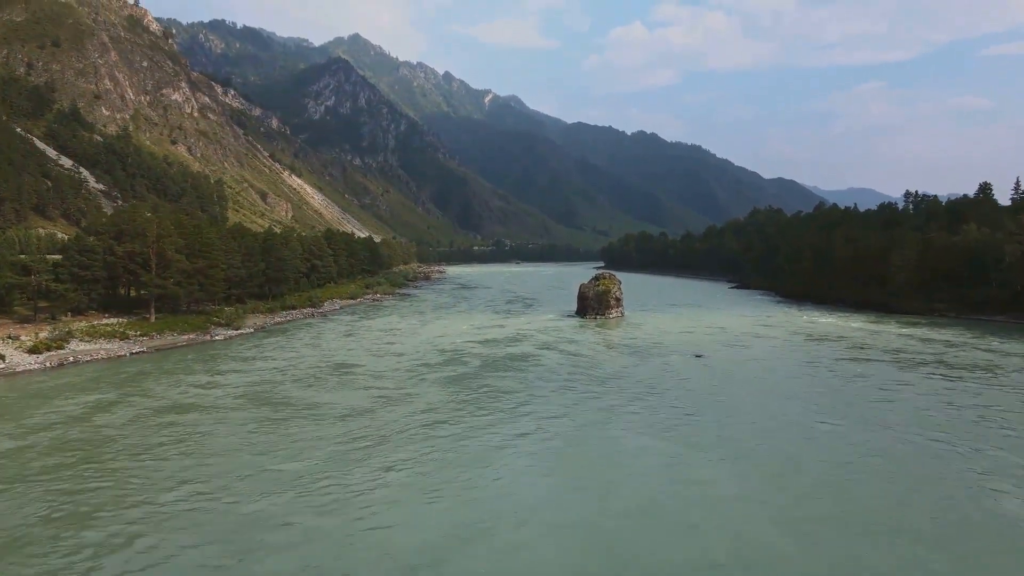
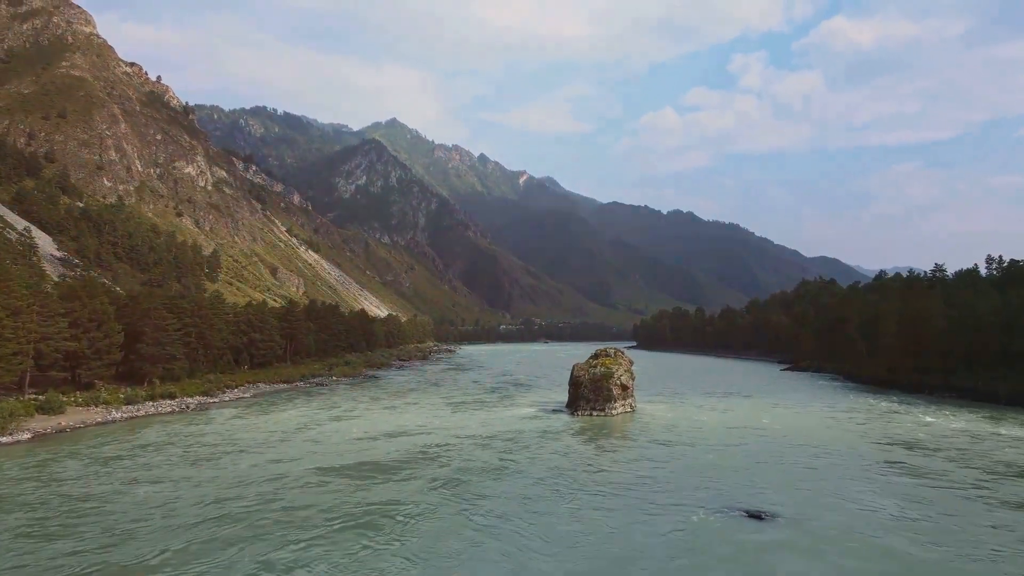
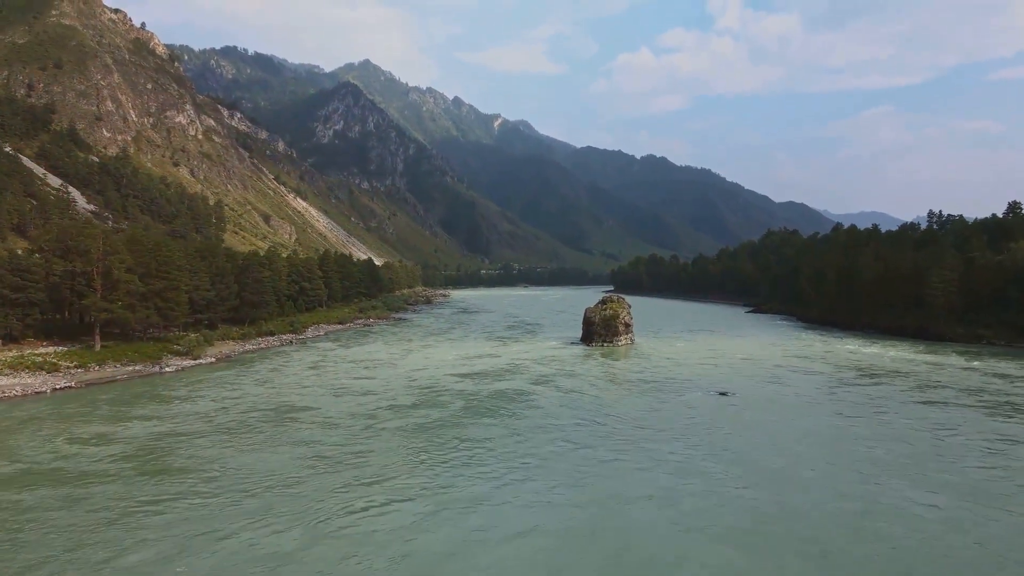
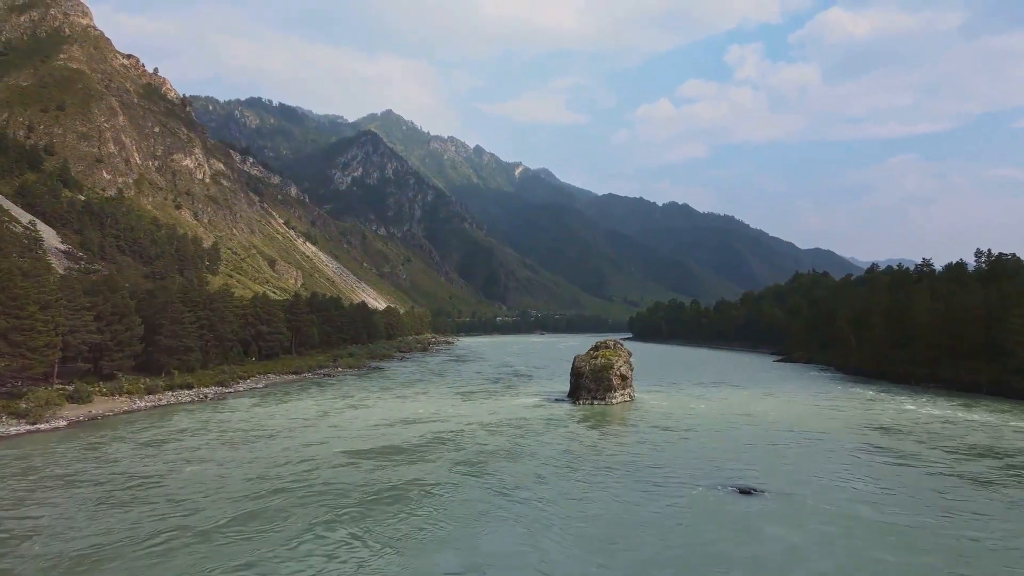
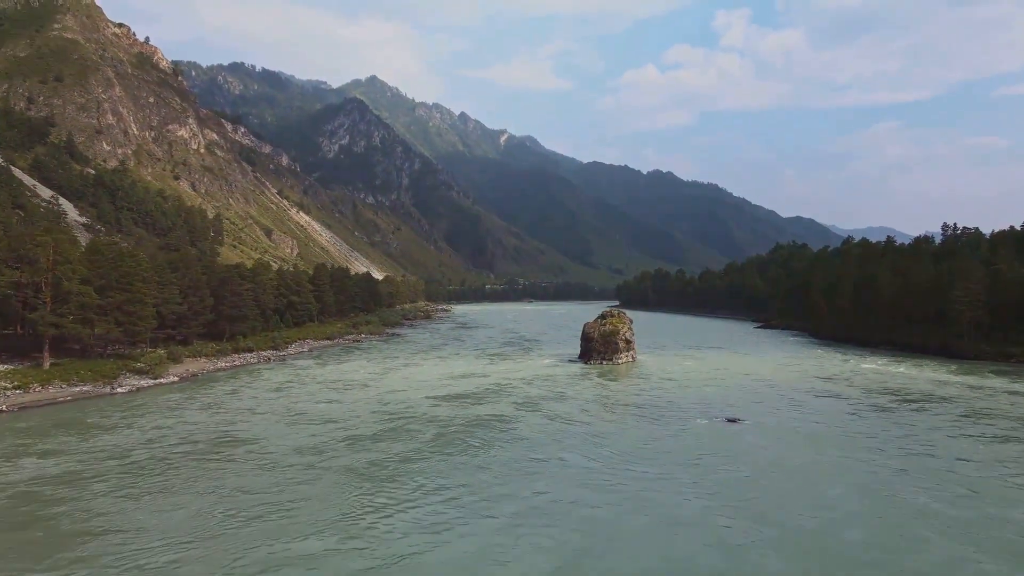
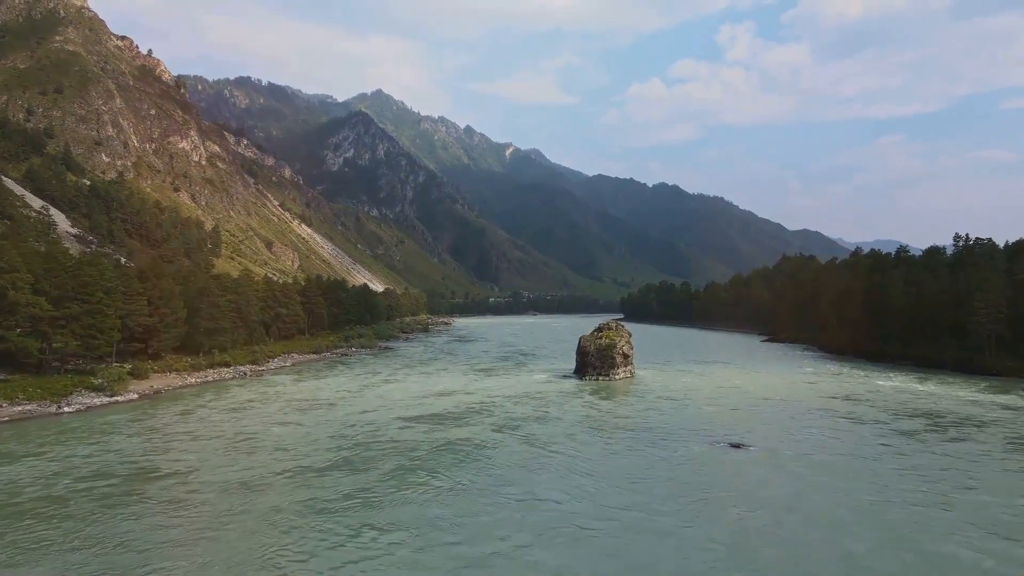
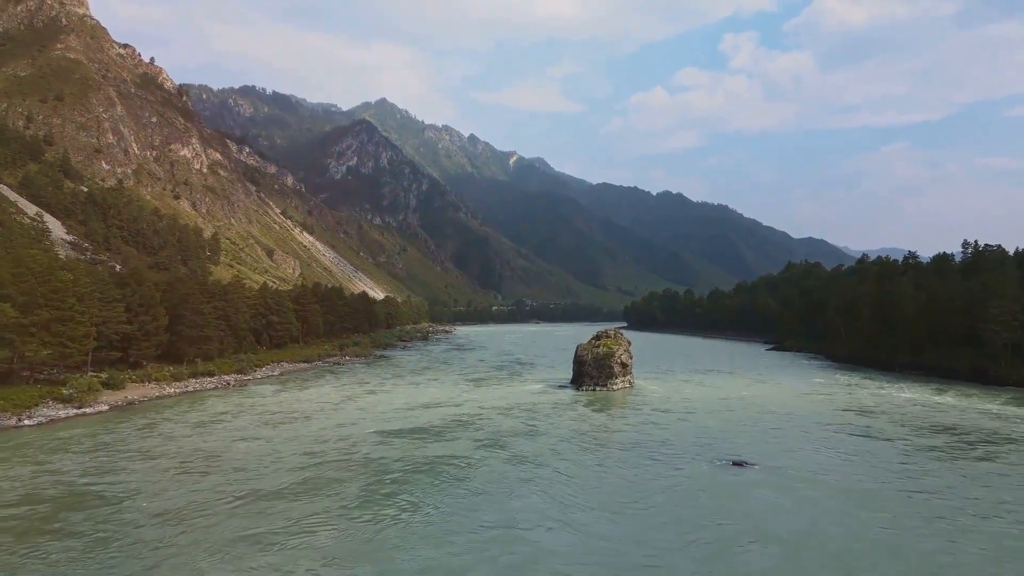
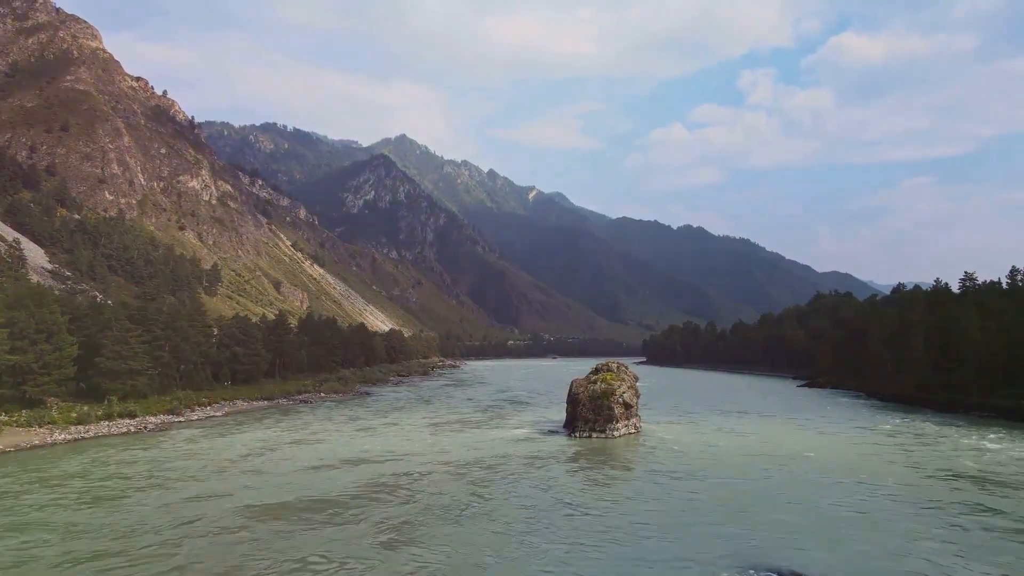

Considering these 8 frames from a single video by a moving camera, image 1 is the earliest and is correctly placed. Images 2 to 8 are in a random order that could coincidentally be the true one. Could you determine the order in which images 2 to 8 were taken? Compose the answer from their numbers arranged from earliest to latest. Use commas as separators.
3, 5, 6, 7, 4, 2, 8
